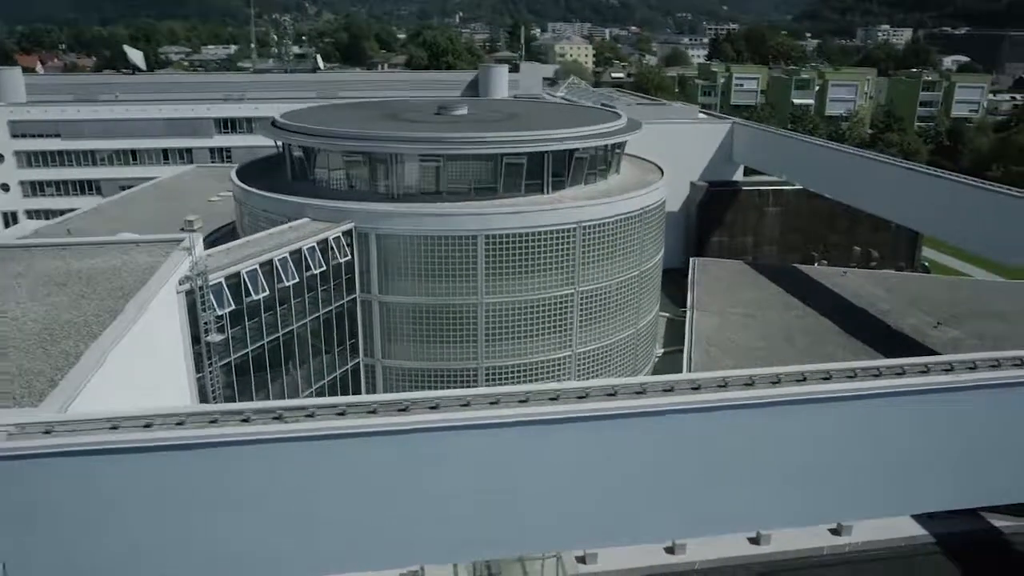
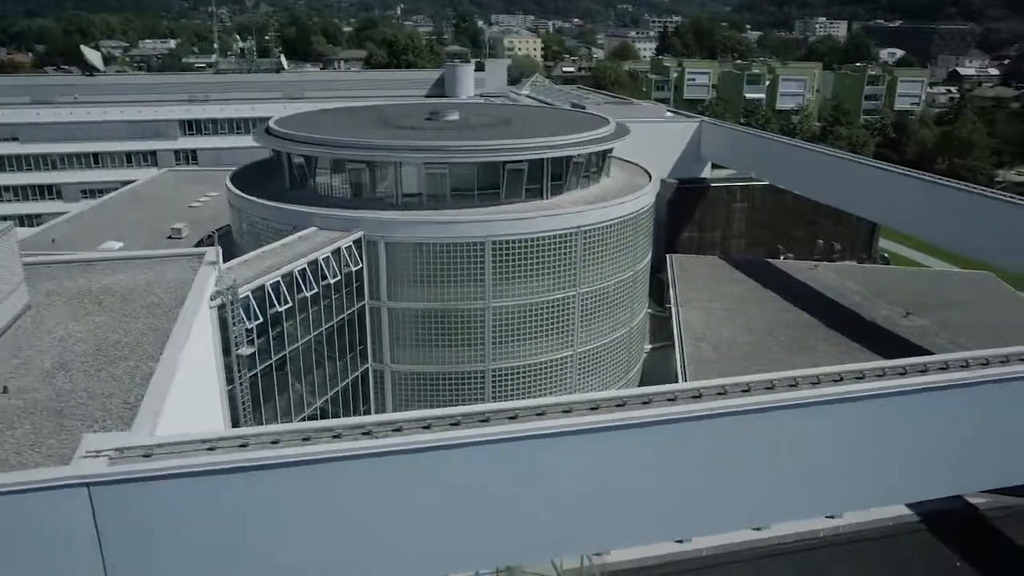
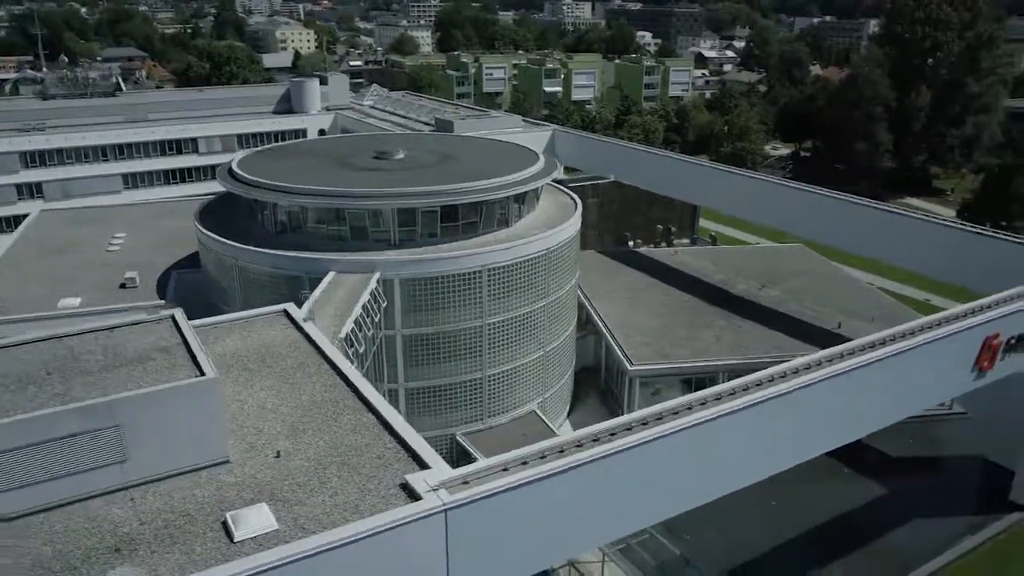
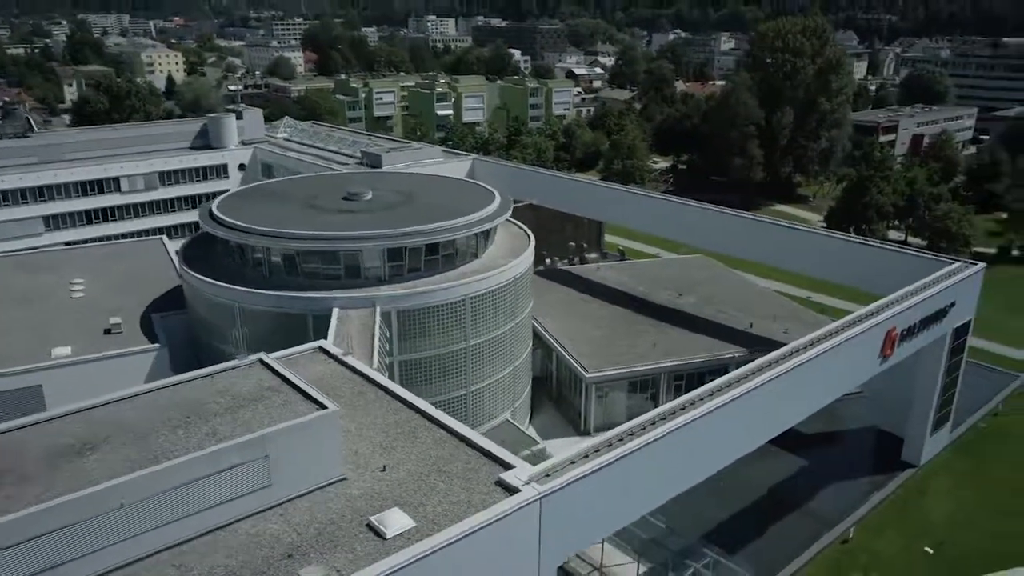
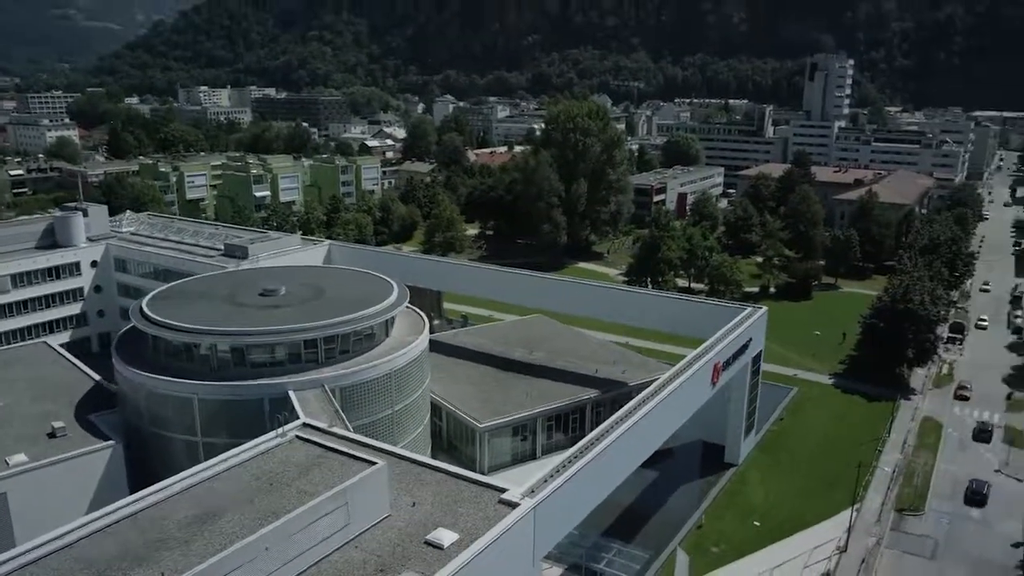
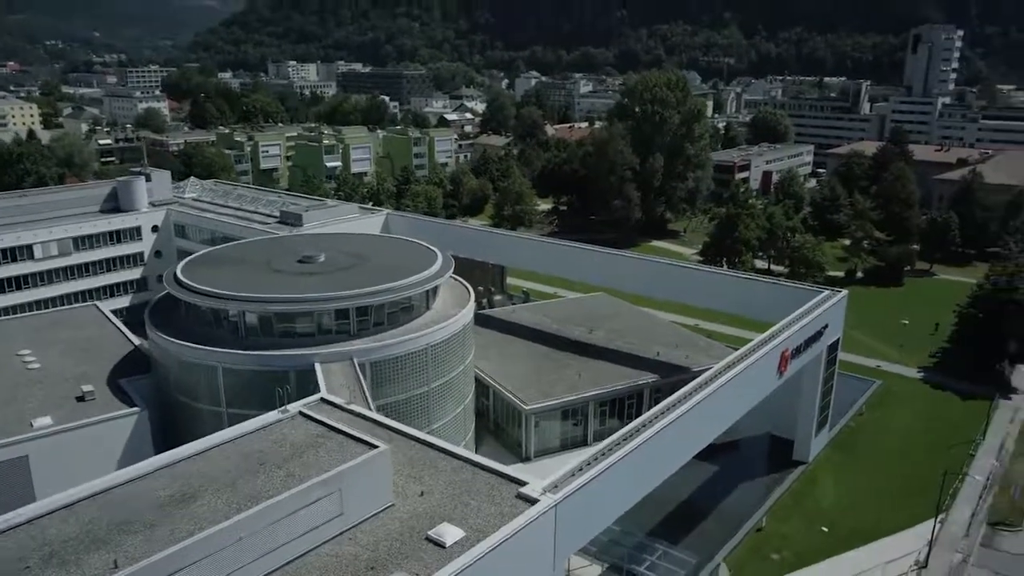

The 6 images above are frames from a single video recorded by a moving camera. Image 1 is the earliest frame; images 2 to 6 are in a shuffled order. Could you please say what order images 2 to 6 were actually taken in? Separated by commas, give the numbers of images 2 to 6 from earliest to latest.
2, 3, 4, 6, 5
